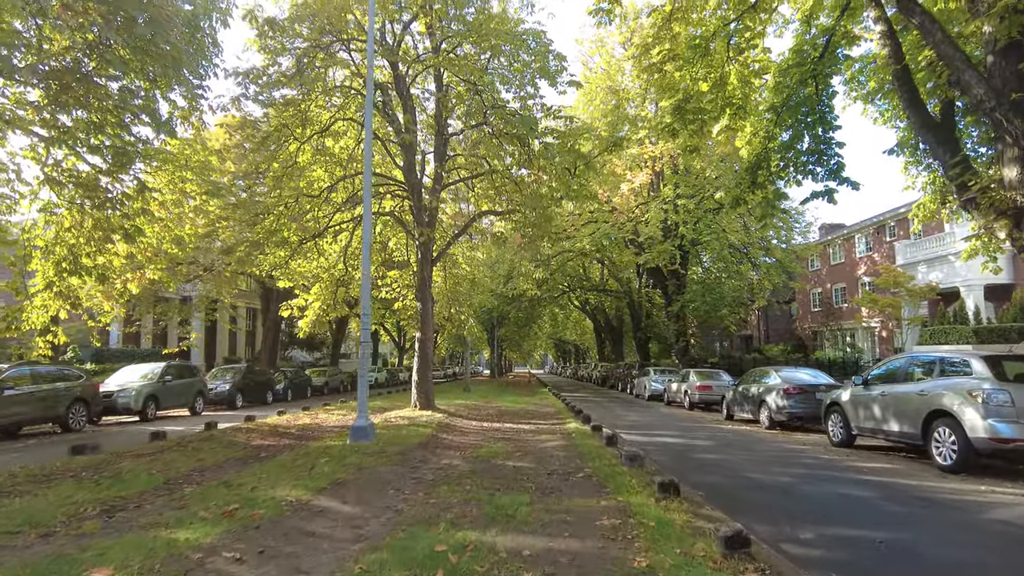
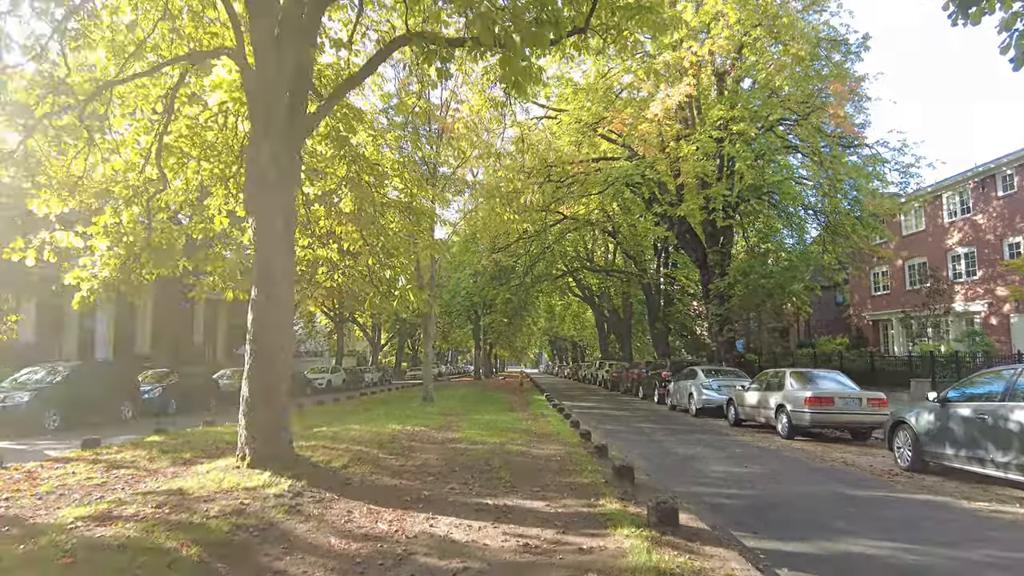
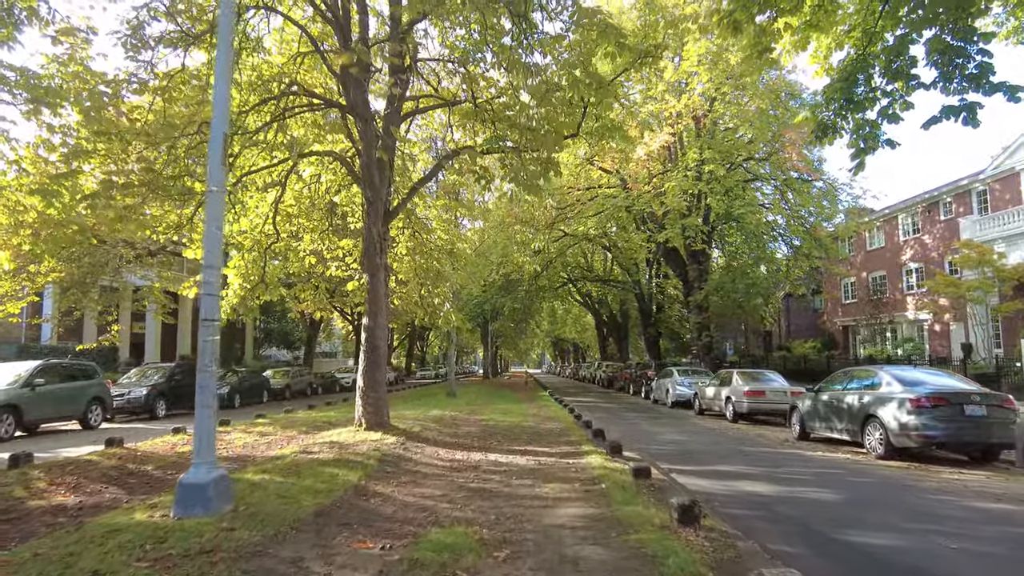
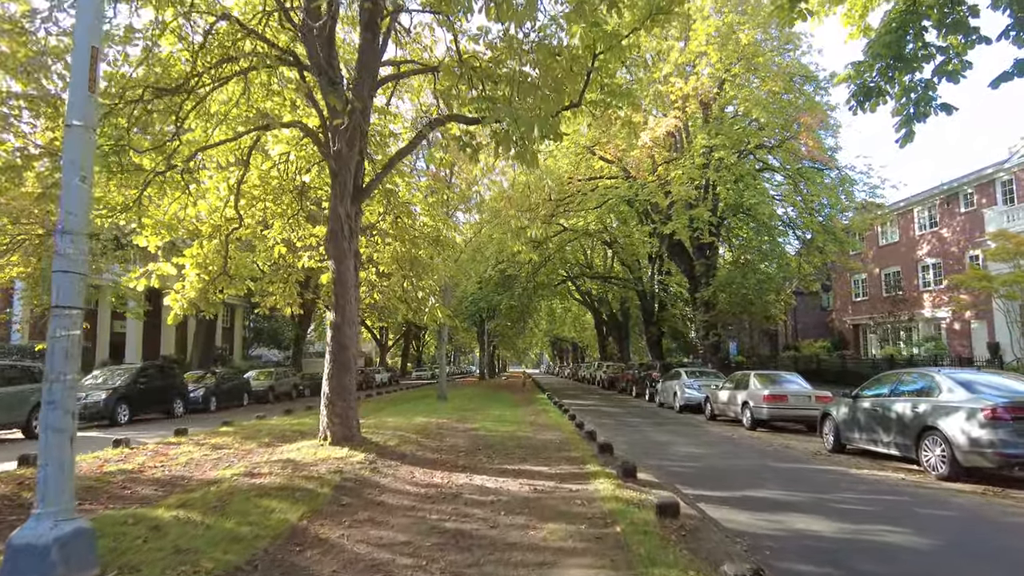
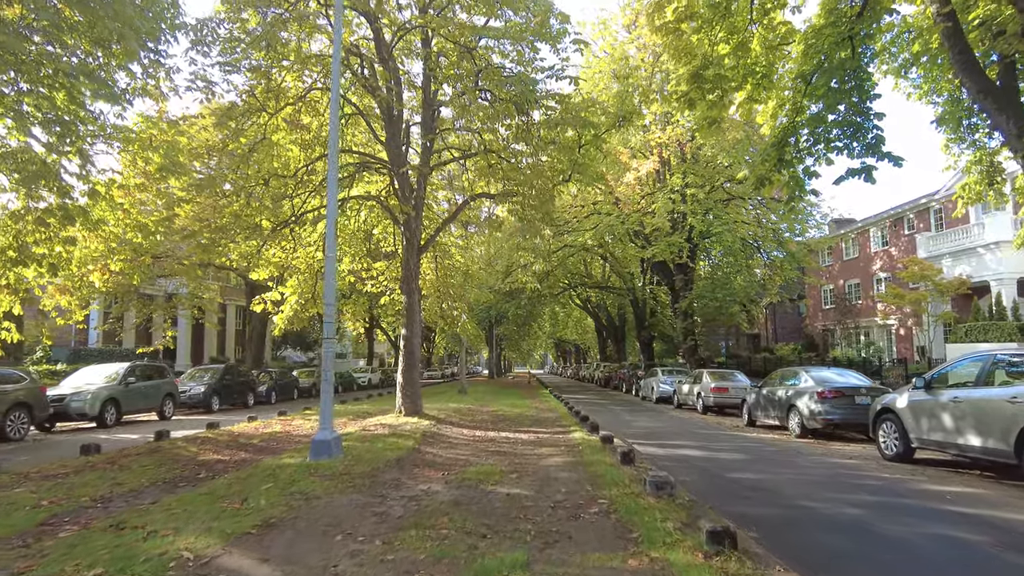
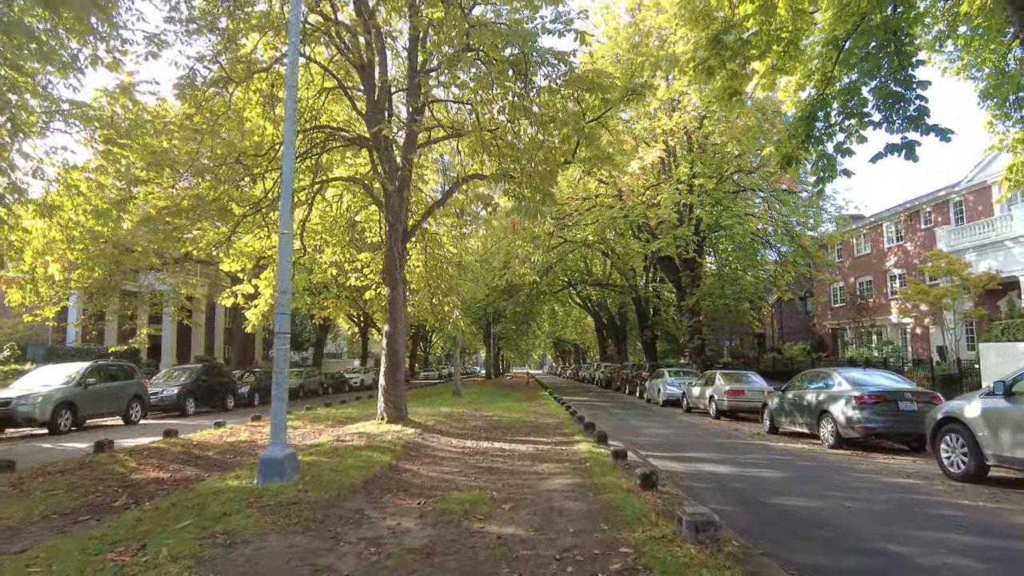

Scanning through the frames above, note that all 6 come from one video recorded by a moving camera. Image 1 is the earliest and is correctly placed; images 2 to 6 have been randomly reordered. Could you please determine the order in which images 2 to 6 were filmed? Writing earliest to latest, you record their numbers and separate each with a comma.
5, 6, 3, 4, 2
